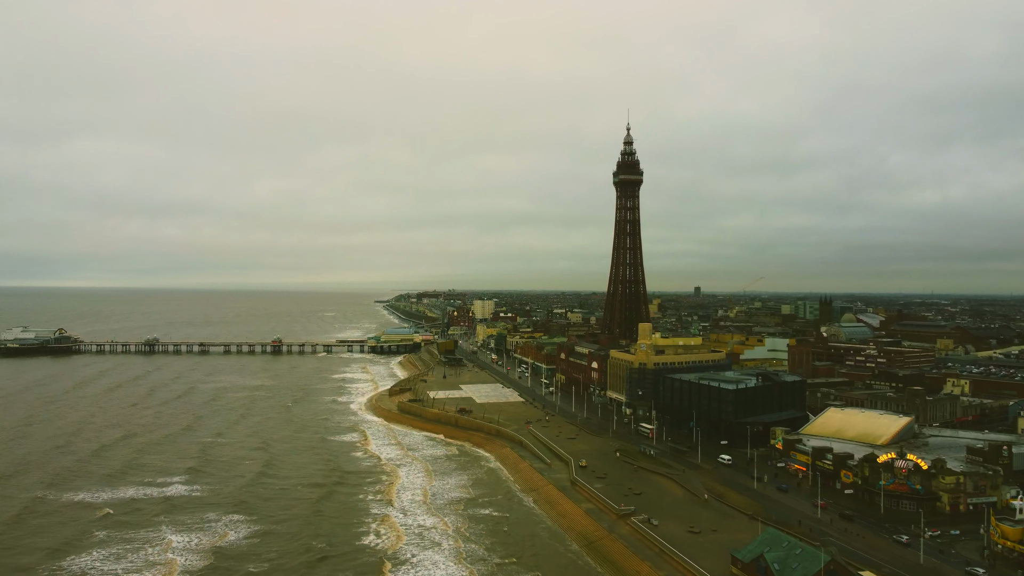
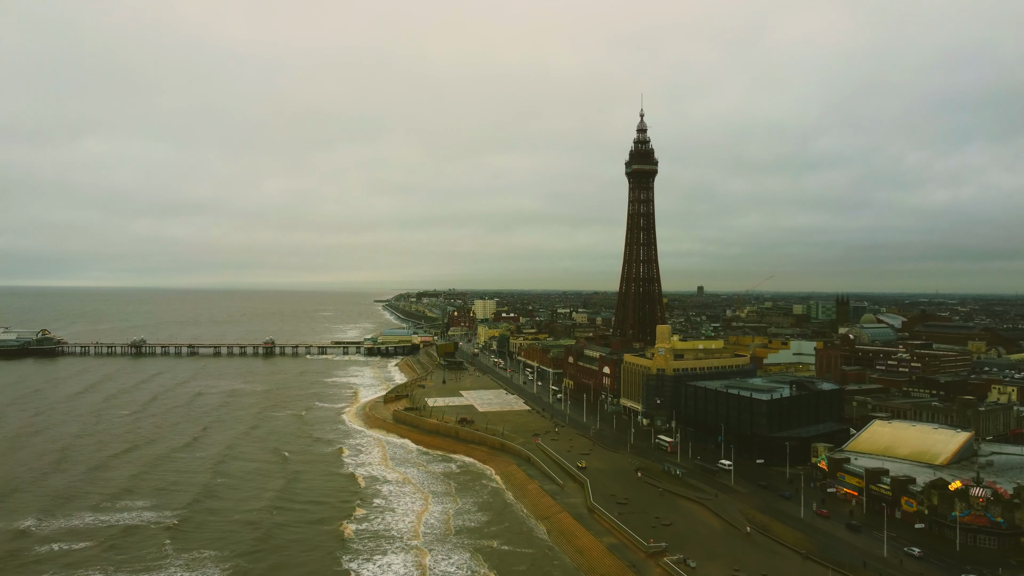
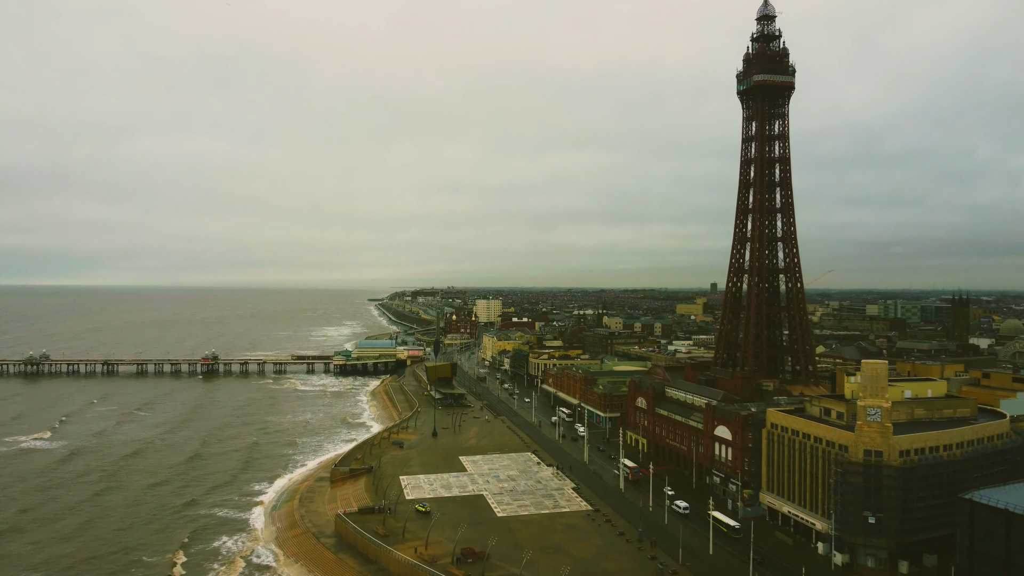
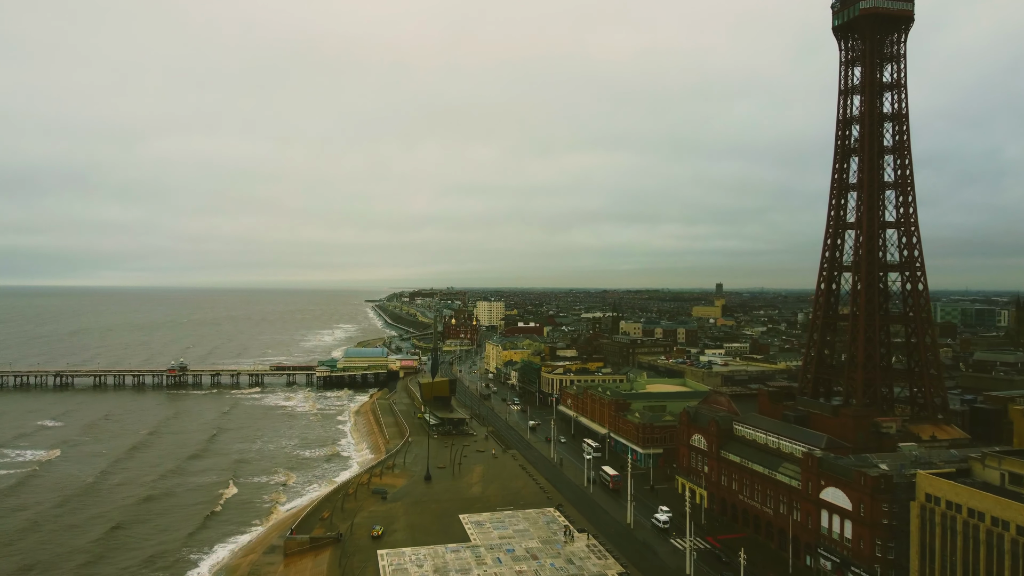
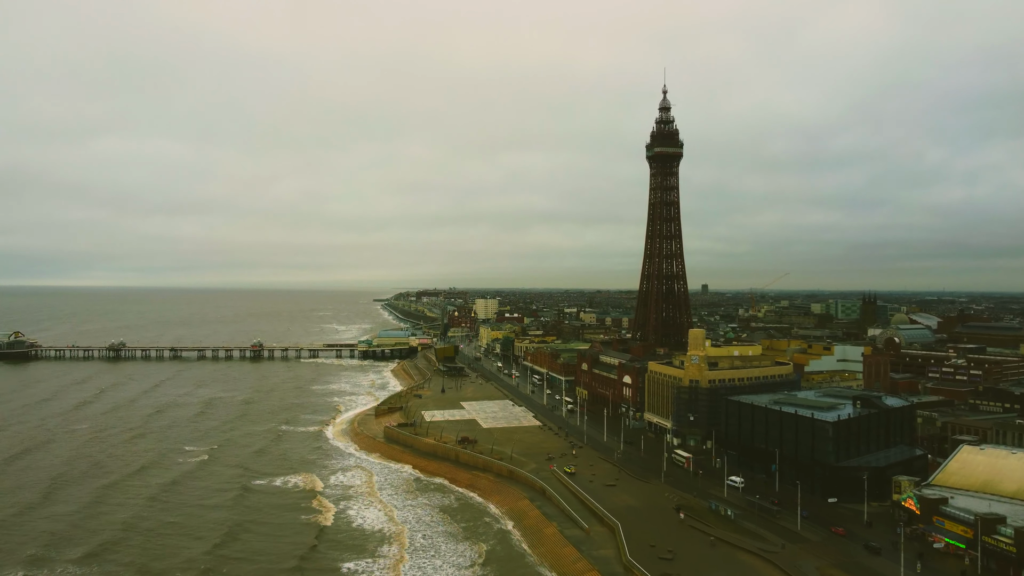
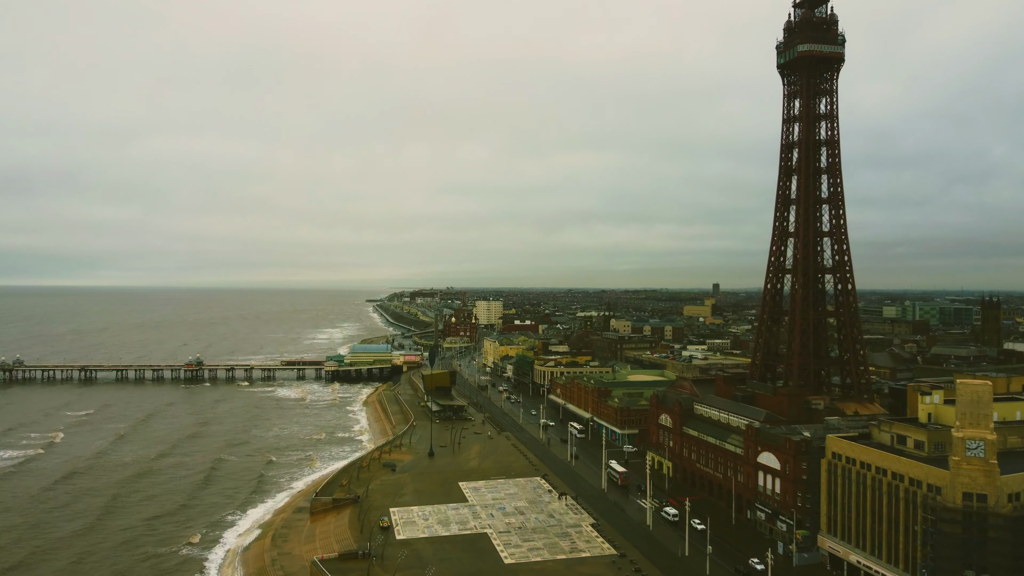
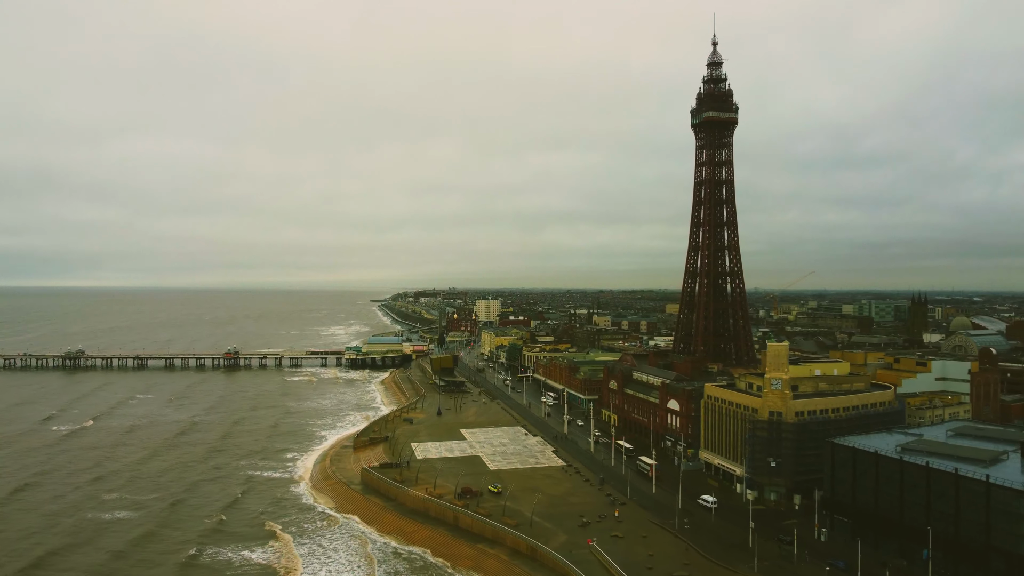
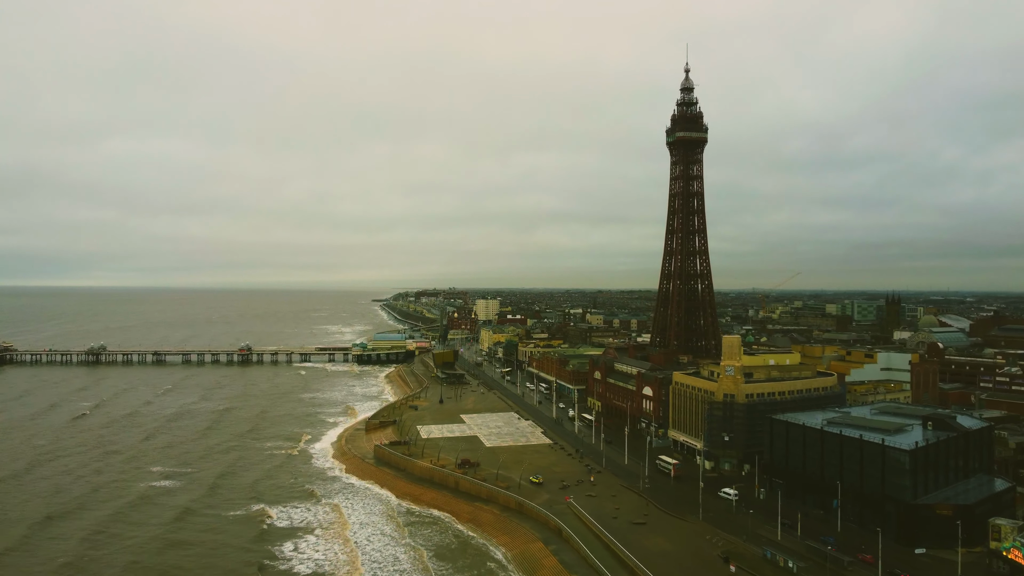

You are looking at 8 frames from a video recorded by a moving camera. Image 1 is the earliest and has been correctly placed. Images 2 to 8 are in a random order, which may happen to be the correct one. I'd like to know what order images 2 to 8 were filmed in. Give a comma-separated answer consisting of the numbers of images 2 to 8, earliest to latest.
2, 5, 8, 7, 3, 6, 4
